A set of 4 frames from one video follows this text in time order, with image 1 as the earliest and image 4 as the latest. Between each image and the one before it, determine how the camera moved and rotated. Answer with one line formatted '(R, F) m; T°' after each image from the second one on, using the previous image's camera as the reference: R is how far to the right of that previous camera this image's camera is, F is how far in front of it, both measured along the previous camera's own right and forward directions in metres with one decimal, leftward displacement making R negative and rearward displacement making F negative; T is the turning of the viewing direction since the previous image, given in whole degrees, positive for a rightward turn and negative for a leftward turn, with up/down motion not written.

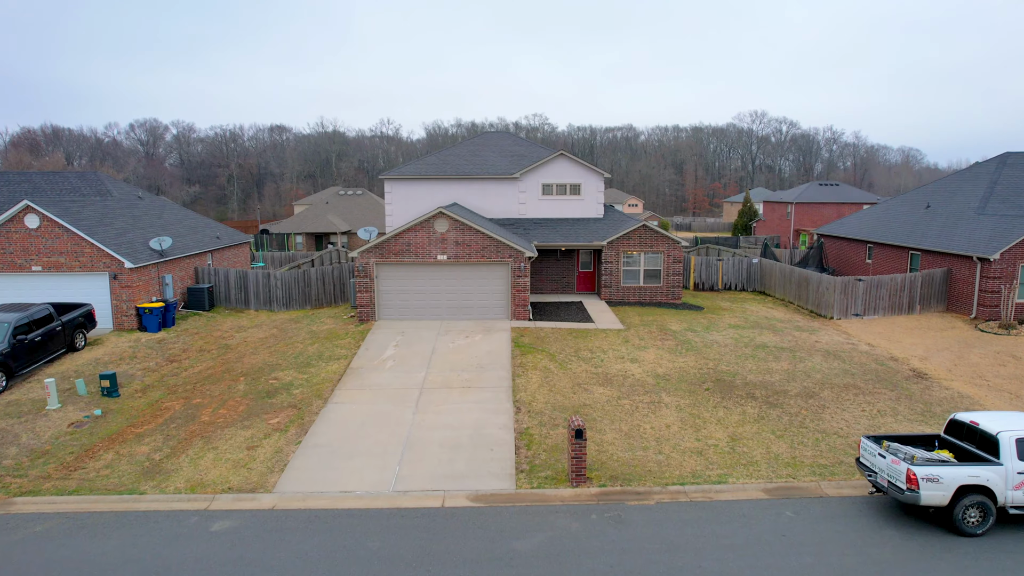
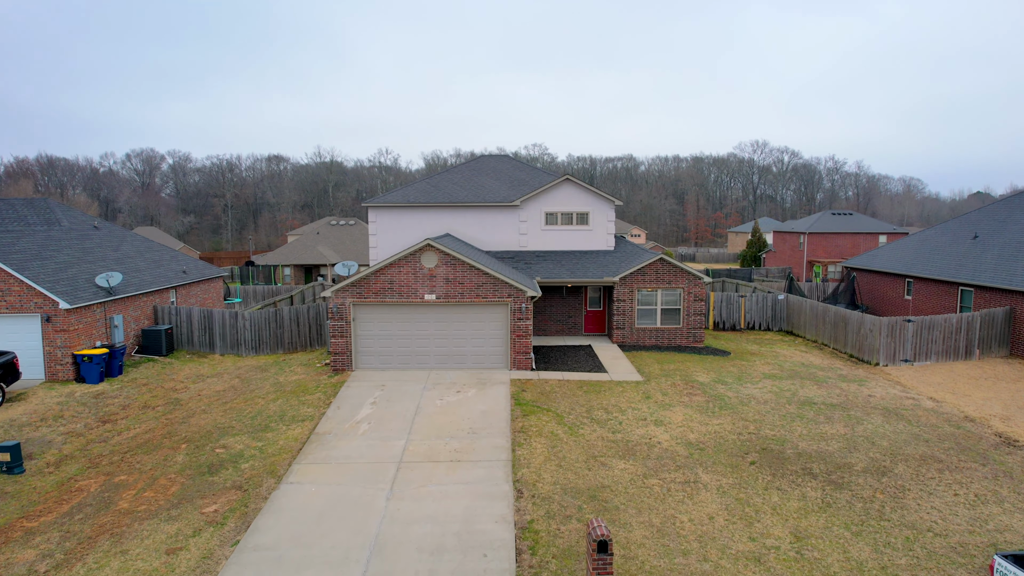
(0.0, +2.1) m; 0°
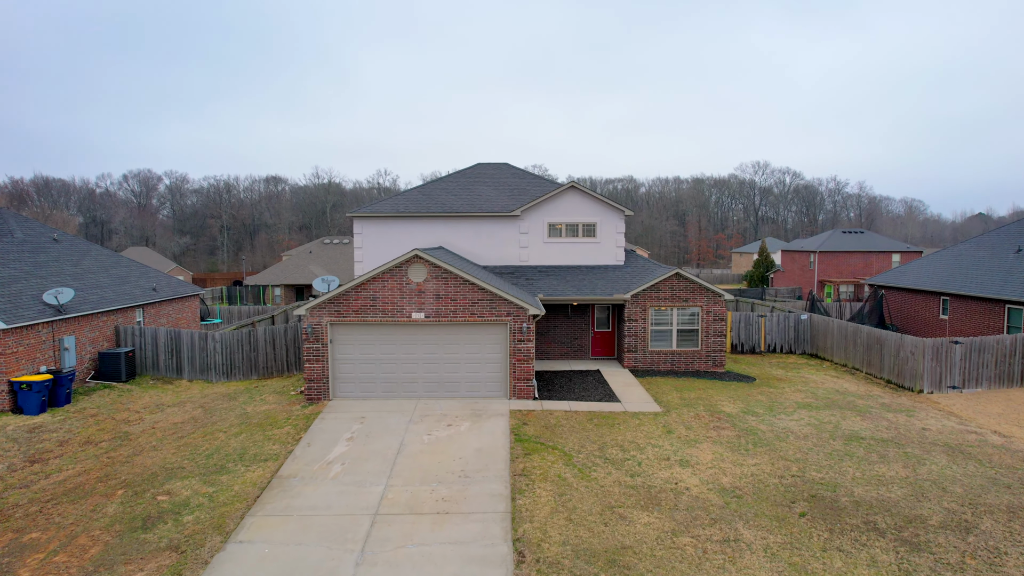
(0.0, +1.6) m; 0°
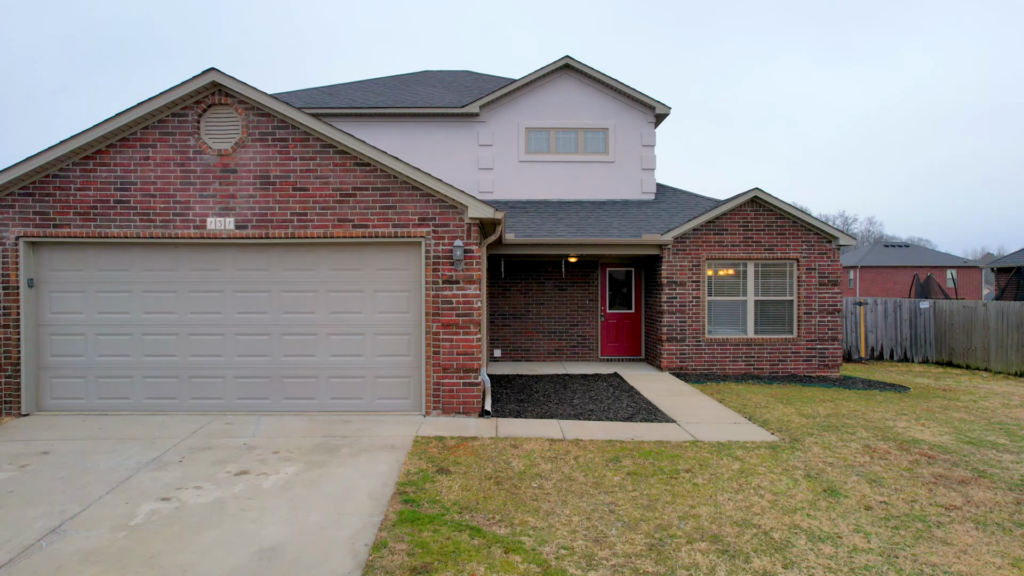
(+0.5, +6.5) m; 0°
